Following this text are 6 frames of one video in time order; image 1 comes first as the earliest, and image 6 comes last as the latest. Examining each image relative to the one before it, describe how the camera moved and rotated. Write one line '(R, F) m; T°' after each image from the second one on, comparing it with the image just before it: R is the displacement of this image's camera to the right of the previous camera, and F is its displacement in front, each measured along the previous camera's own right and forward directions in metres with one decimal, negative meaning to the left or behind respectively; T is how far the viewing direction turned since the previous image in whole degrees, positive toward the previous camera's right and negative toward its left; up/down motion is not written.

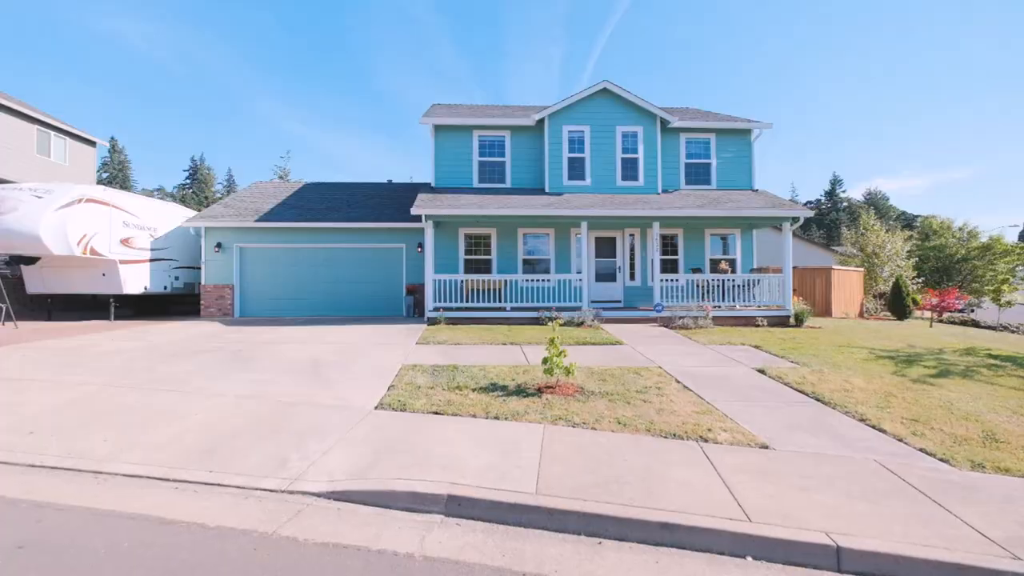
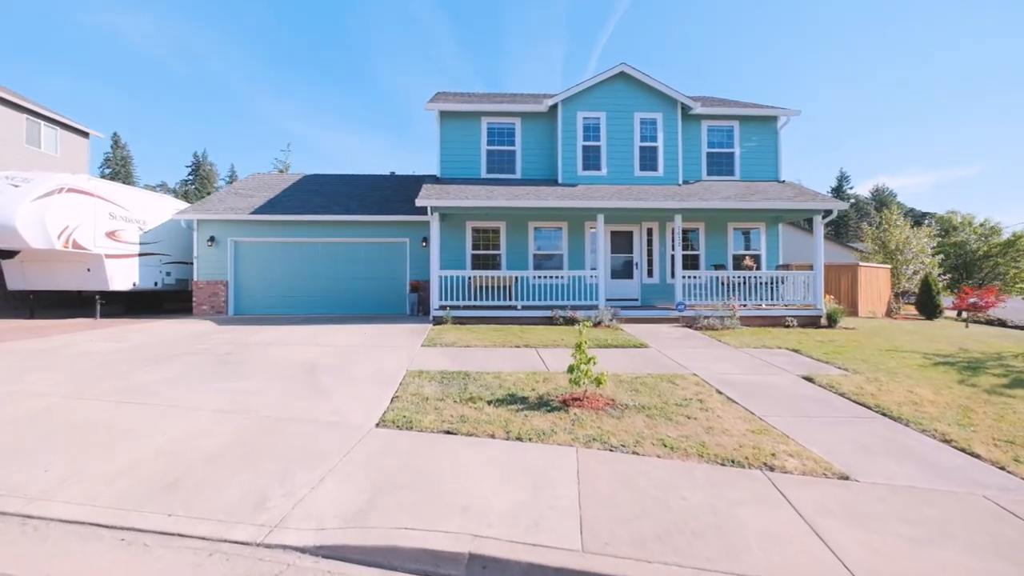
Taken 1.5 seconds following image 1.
(-0.2, +0.7) m; 0°
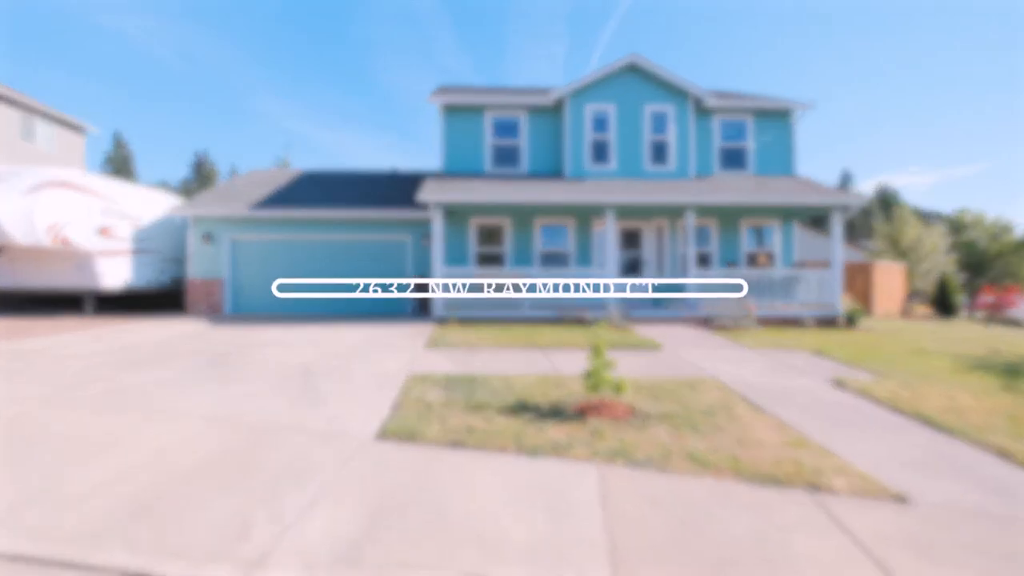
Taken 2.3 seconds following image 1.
(-0.1, +0.4) m; 0°
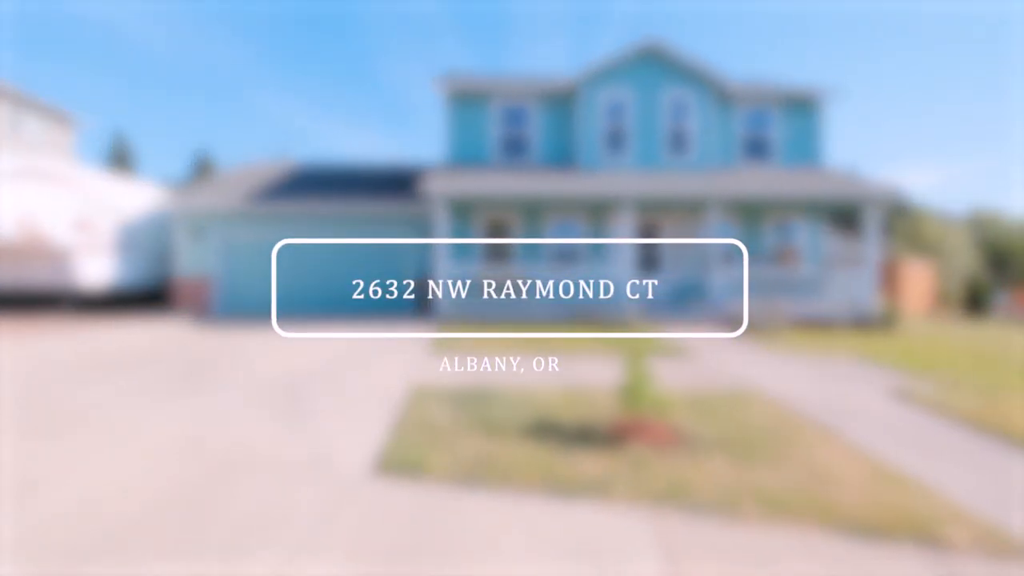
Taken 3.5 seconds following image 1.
(-0.1, +0.7) m; 0°
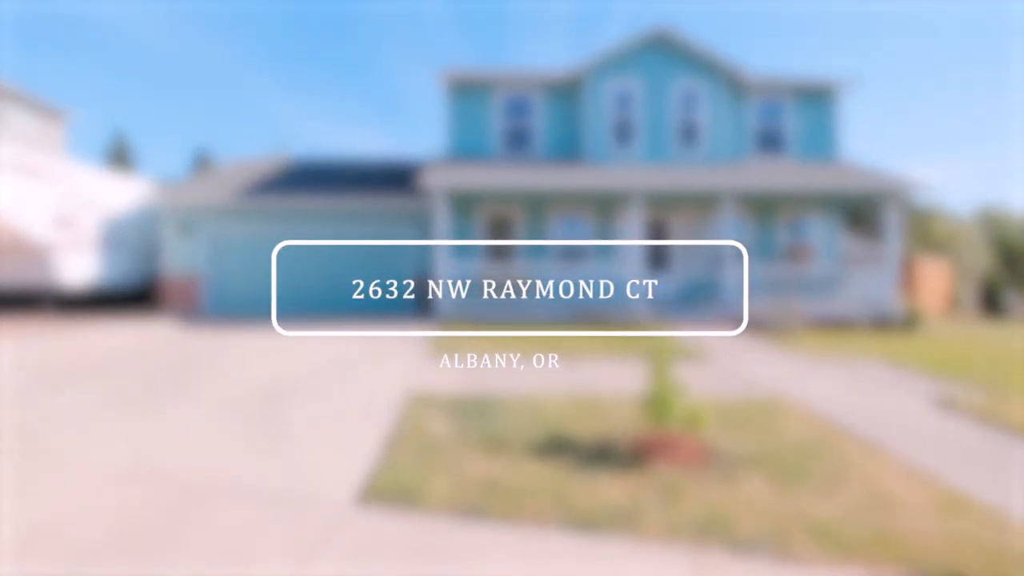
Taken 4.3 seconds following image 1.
(0.0, +0.4) m; 0°
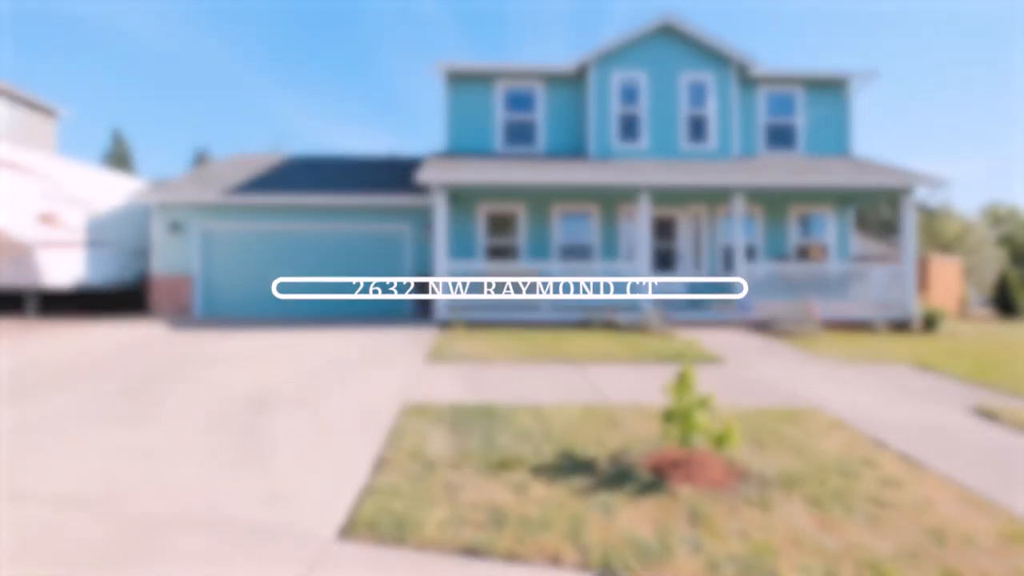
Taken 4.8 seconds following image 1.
(0.0, +0.3) m; 0°
